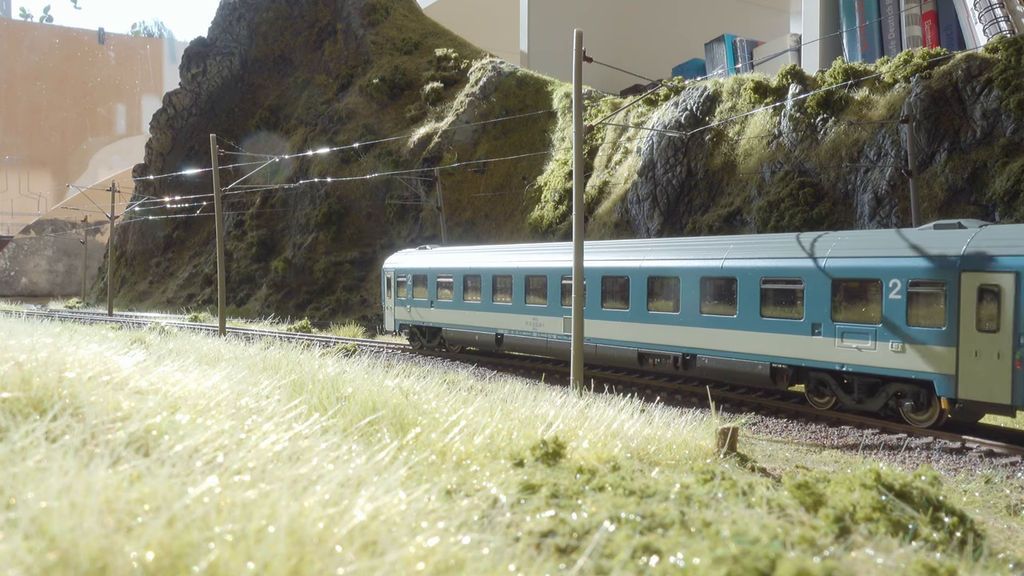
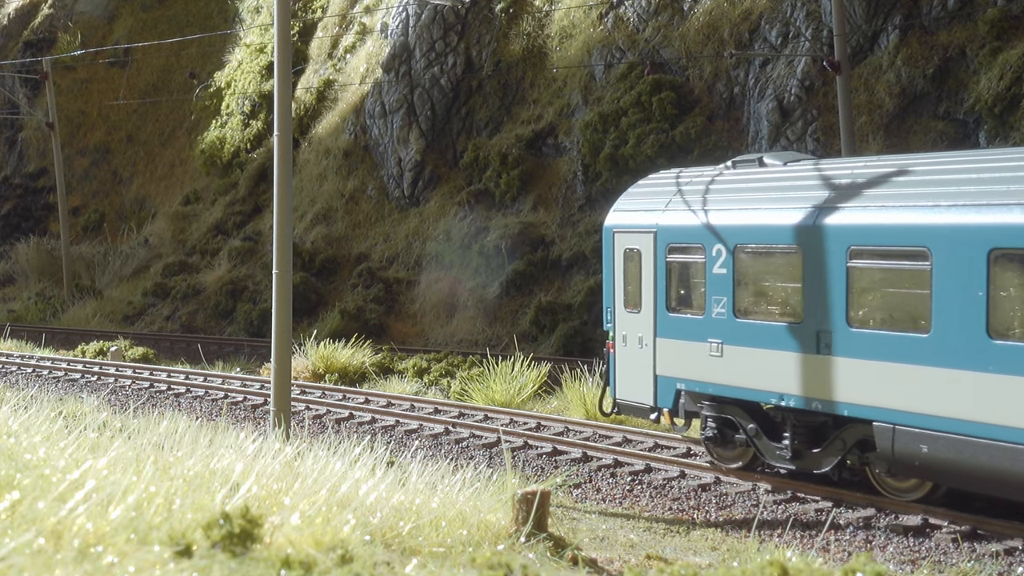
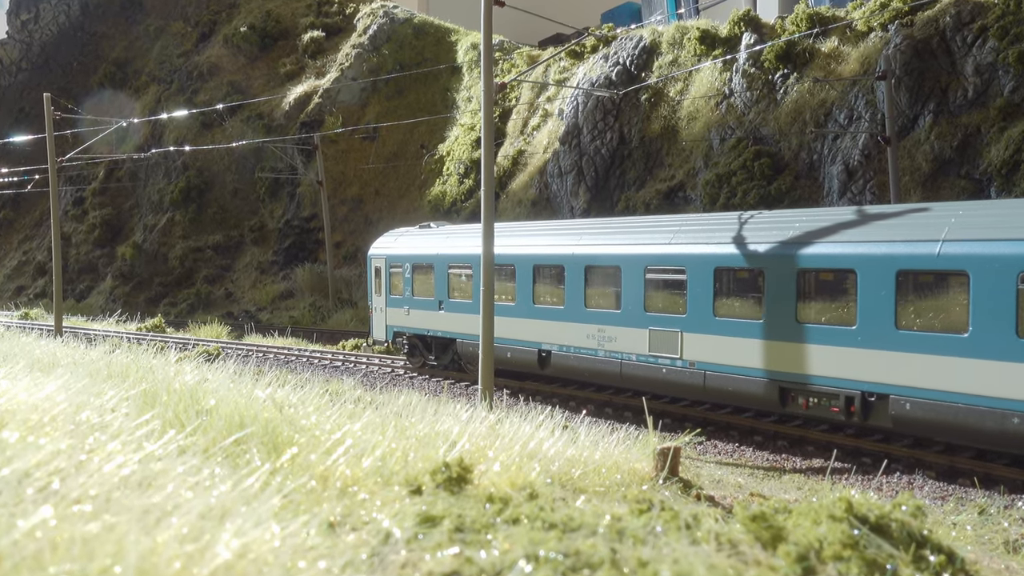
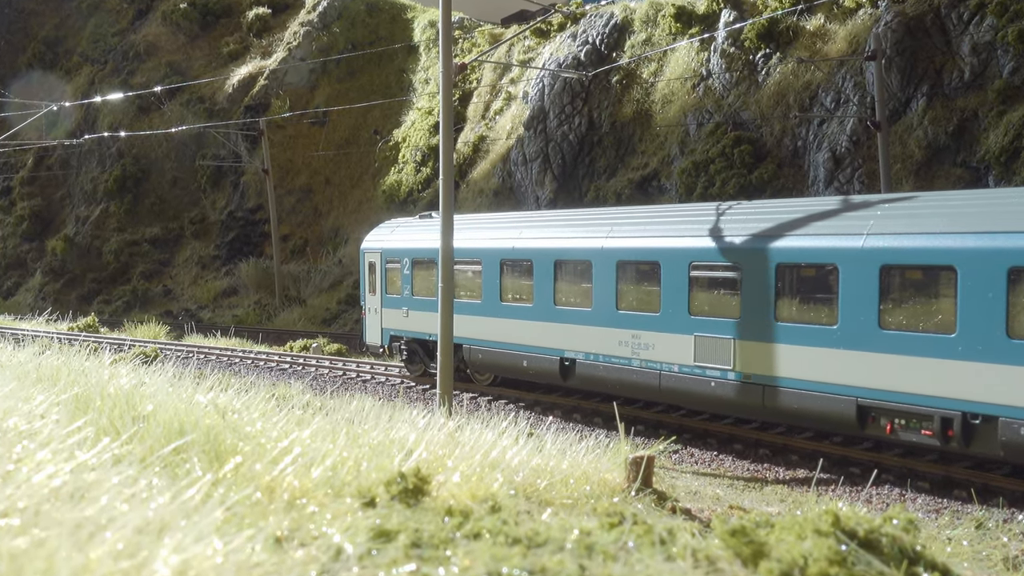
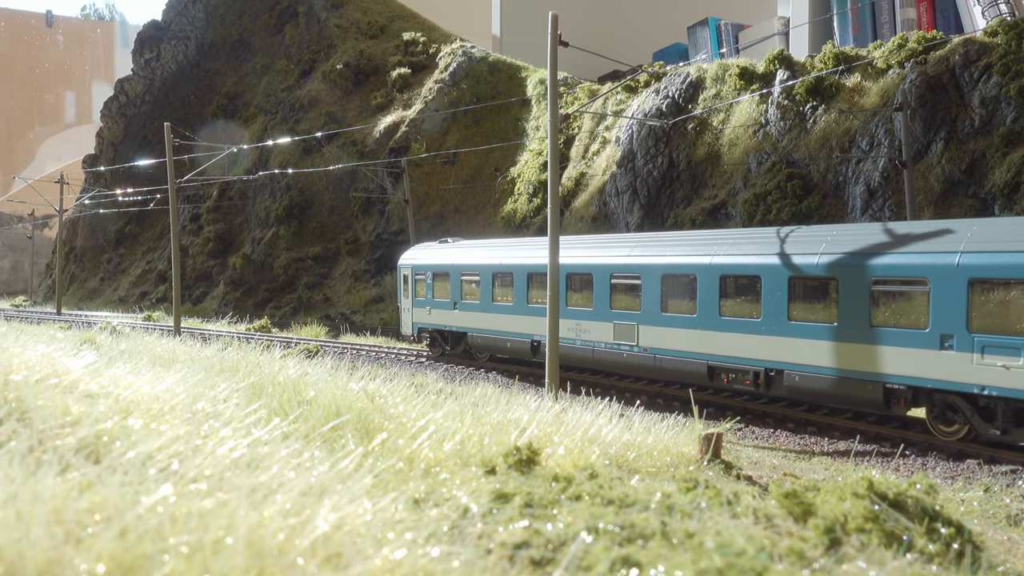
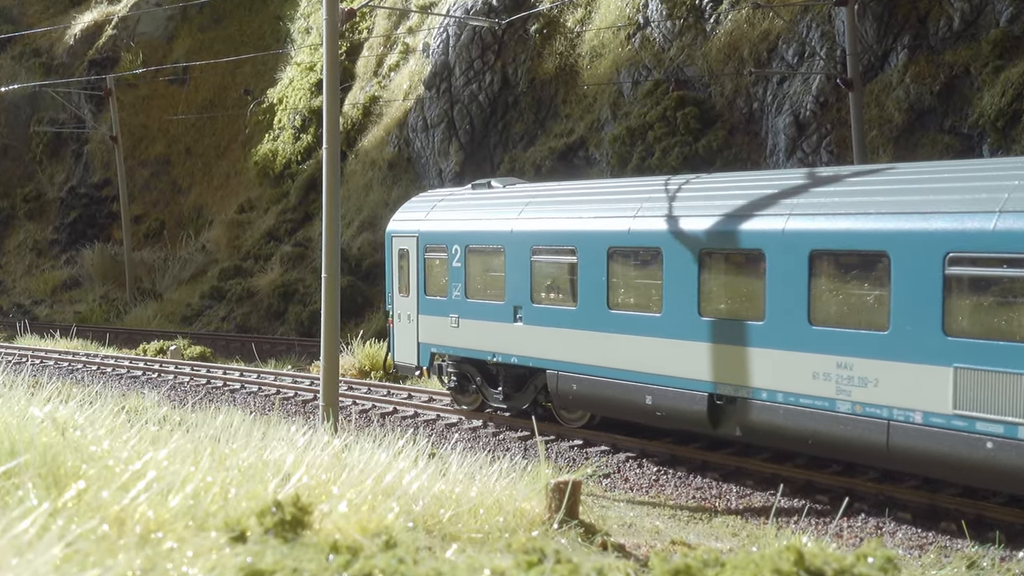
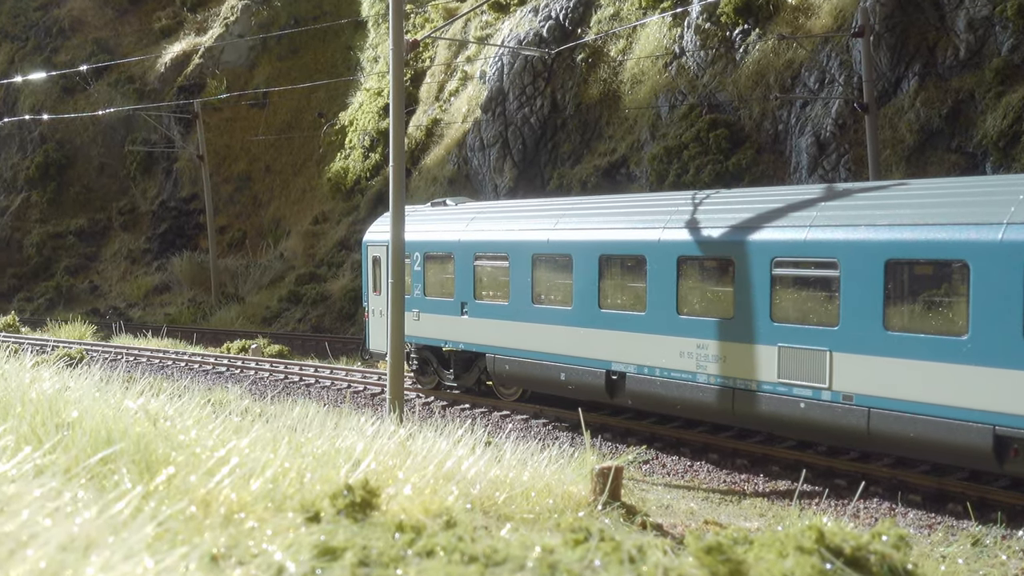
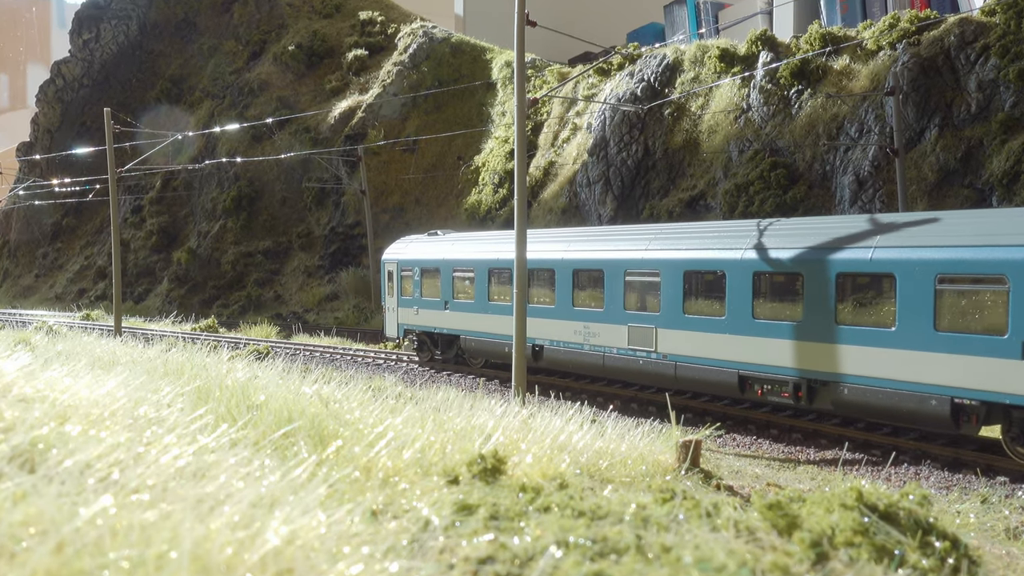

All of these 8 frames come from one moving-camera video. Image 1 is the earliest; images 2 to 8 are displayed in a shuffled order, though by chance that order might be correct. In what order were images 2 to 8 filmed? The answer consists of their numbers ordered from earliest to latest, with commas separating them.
5, 8, 3, 4, 7, 6, 2
